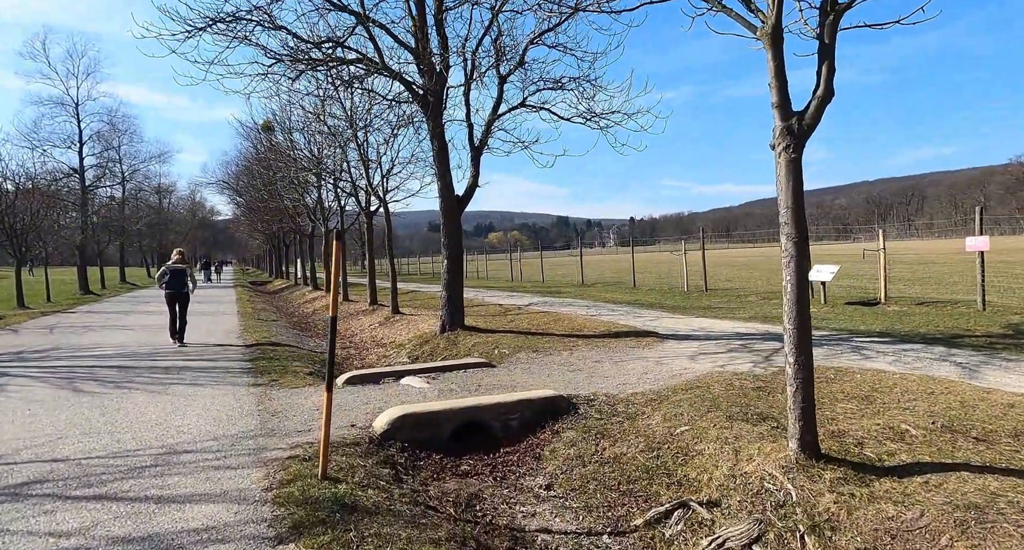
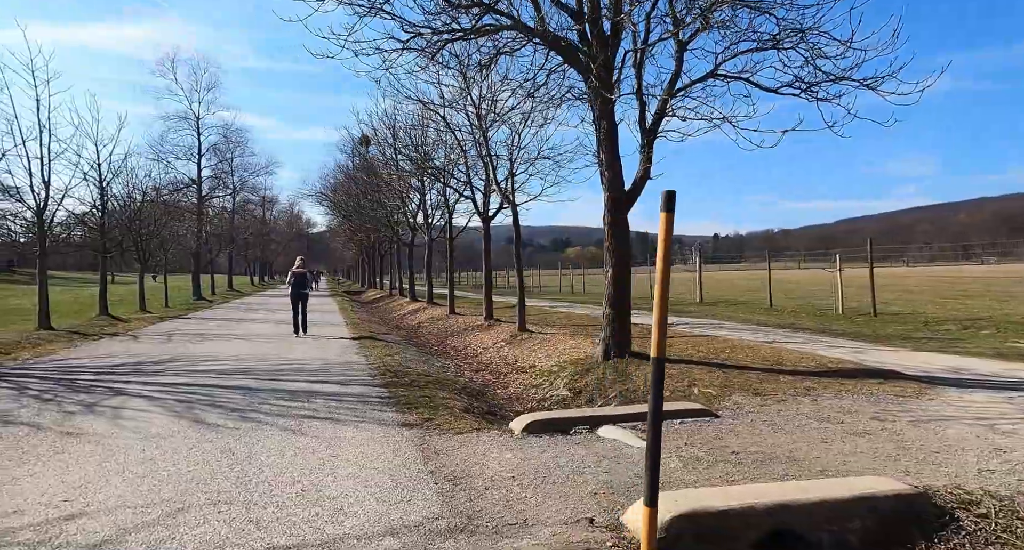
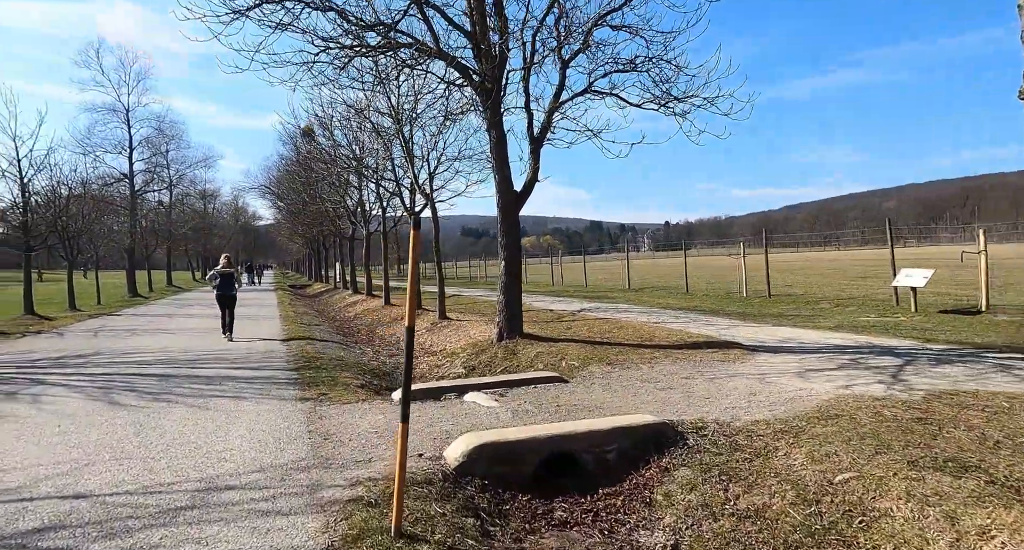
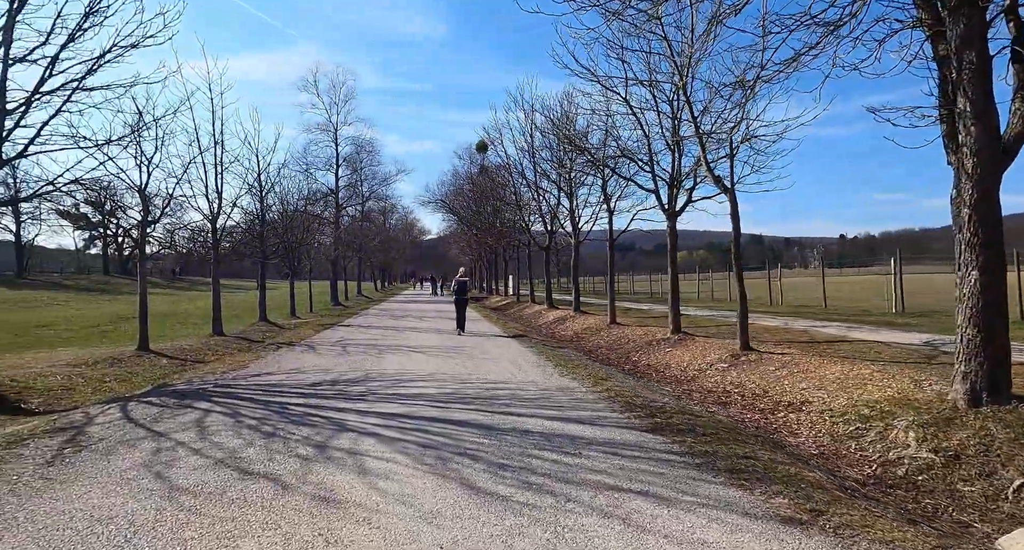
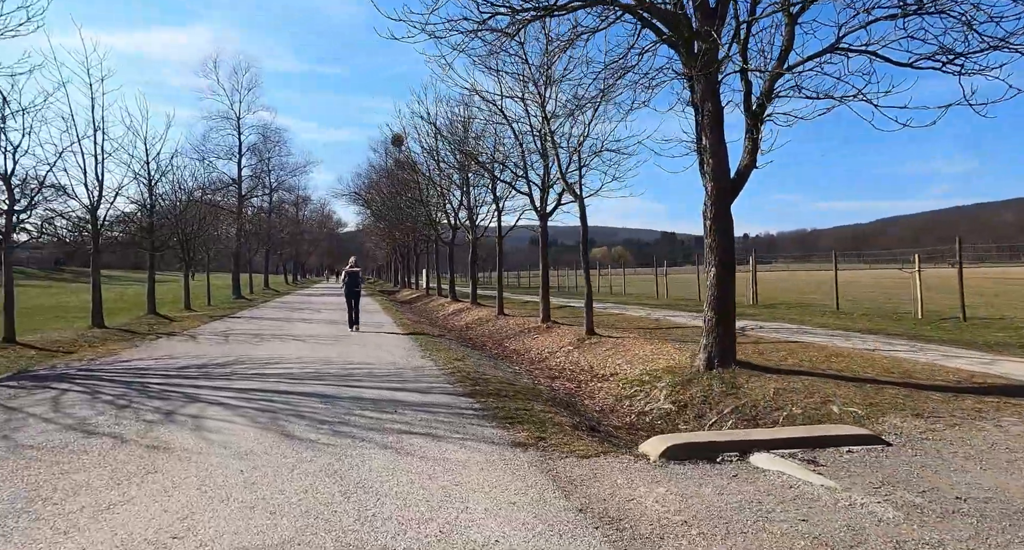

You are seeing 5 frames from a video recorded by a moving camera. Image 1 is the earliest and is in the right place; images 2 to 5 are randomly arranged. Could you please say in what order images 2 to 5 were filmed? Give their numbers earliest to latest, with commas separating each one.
3, 2, 5, 4
